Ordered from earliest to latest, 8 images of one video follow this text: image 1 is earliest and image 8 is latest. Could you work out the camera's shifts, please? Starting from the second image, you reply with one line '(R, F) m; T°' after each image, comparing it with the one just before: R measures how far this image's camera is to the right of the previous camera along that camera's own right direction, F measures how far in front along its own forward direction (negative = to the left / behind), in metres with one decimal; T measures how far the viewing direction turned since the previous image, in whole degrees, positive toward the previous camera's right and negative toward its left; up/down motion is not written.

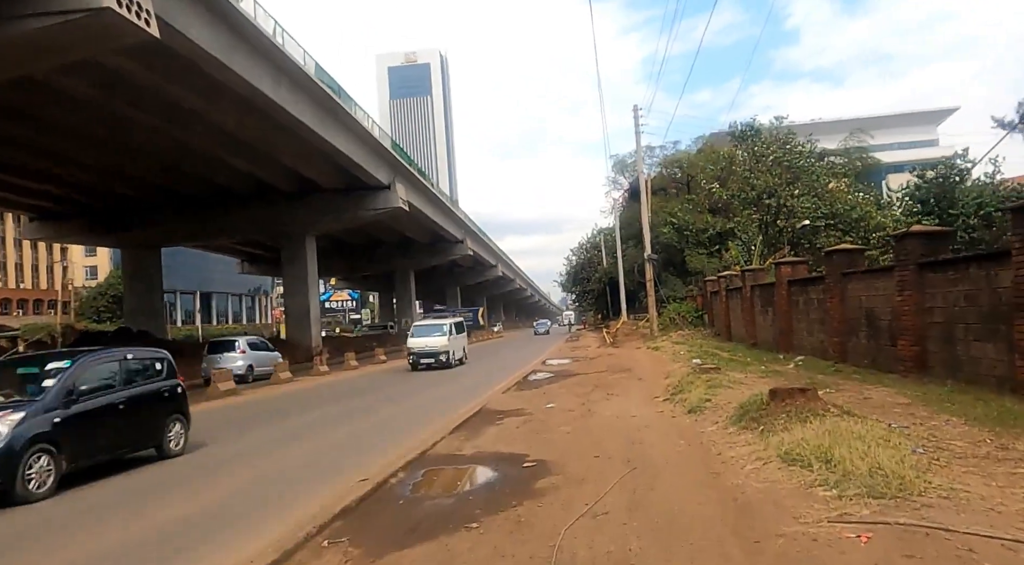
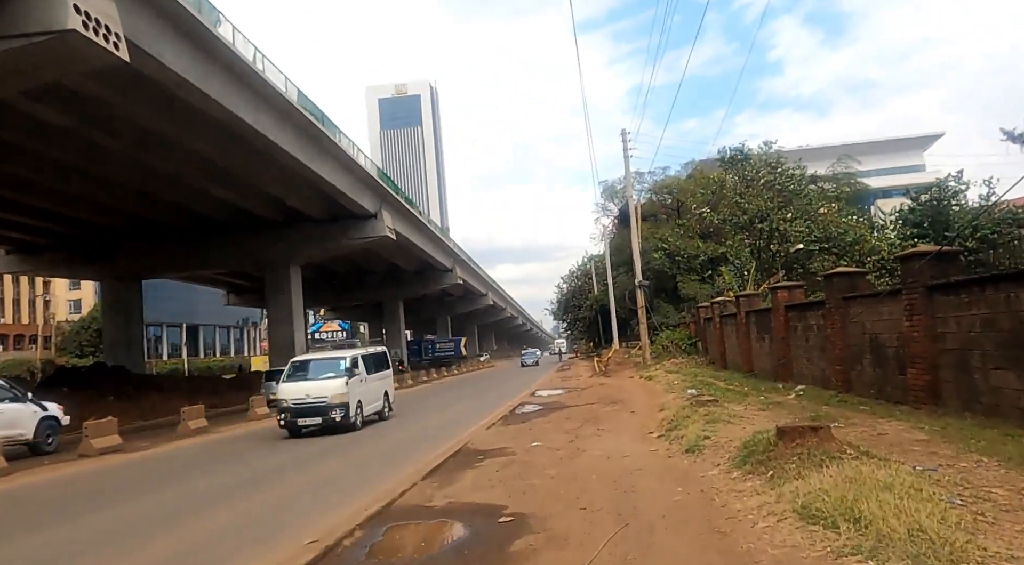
(+0.2, +0.7) m; +1°
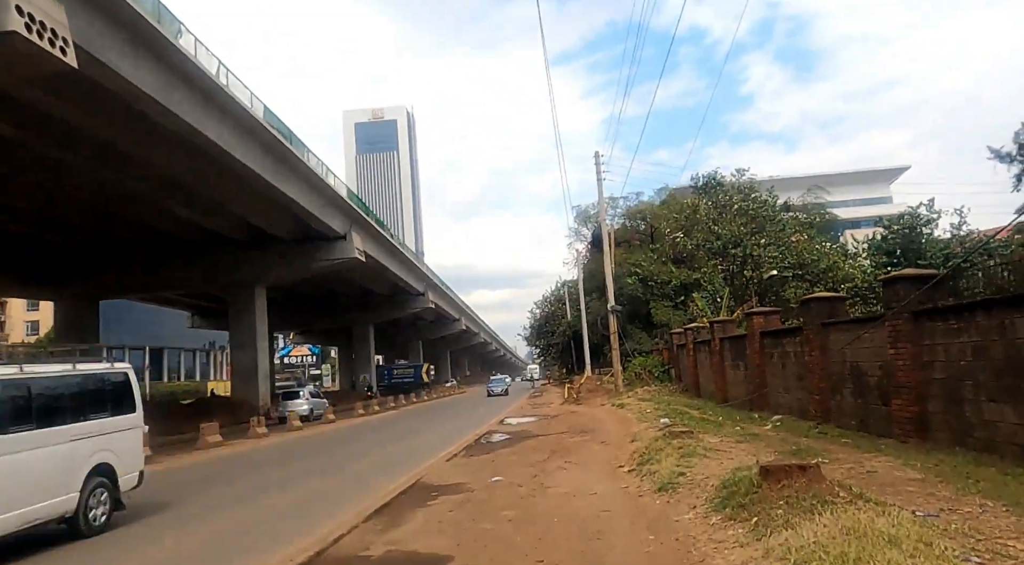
(+0.2, +0.7) m; +2°
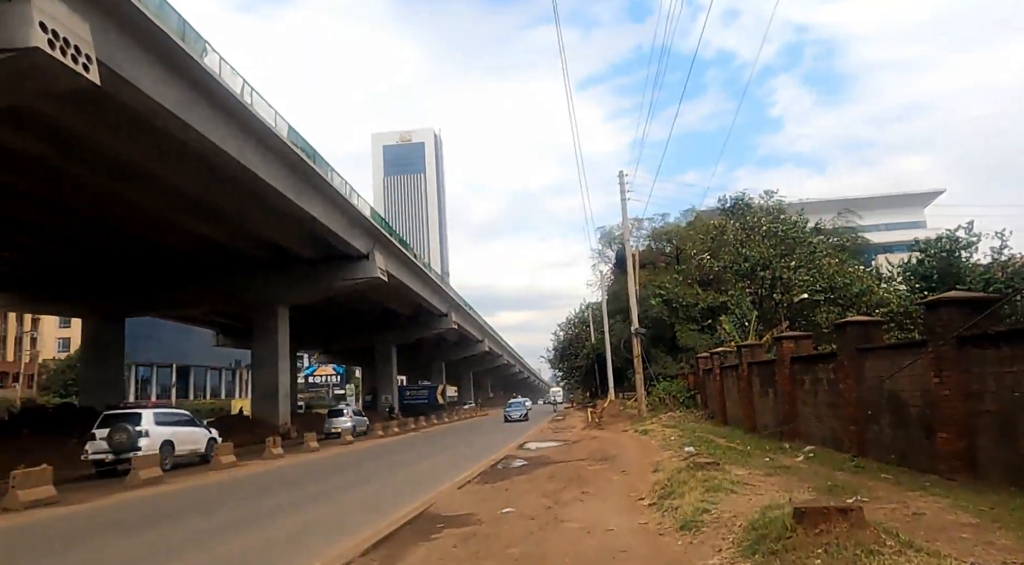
(+0.1, +0.5) m; -2°
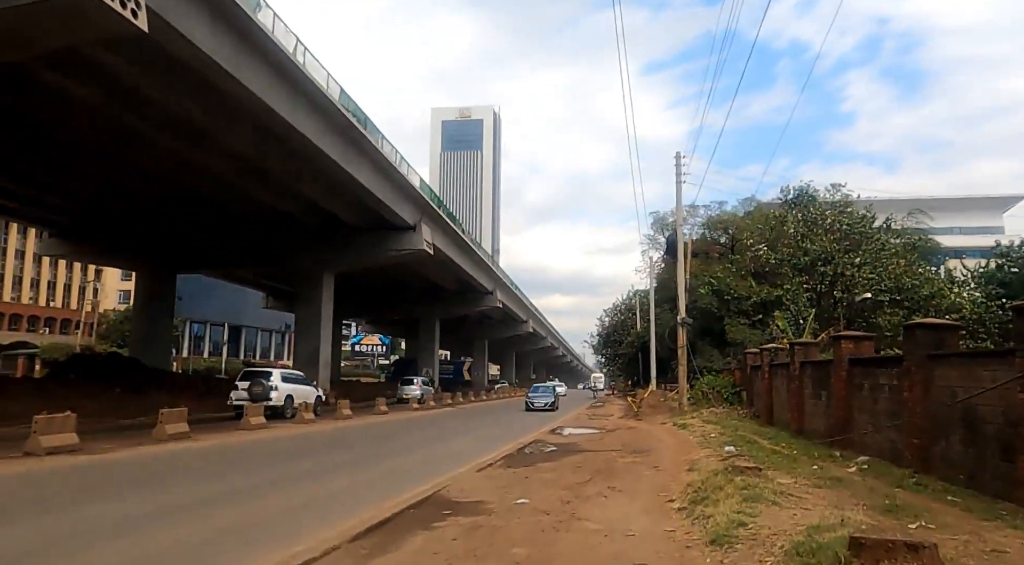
(+0.2, +0.7) m; -4°
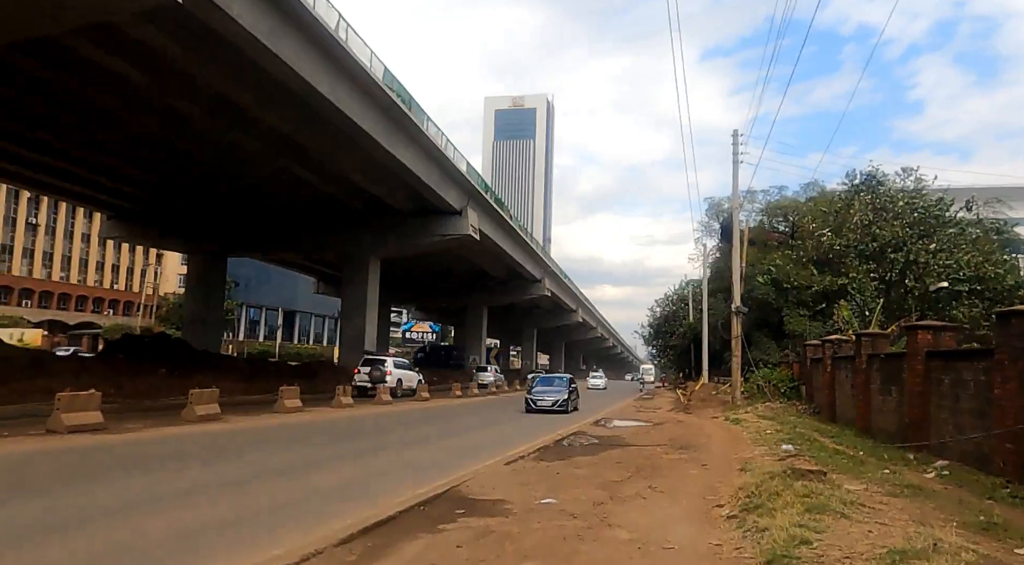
(+0.2, +0.9) m; -4°
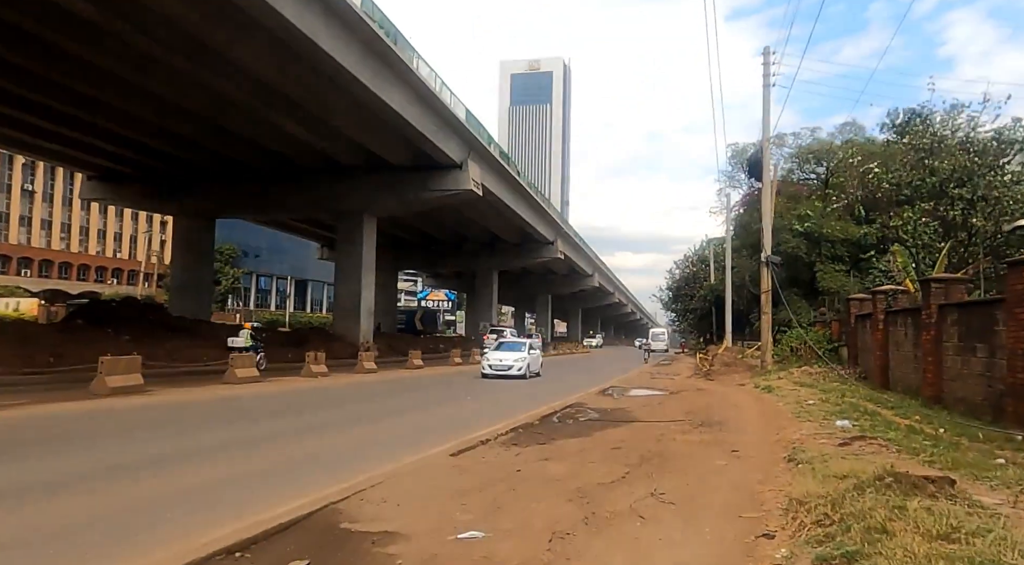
(+0.7, +2.9) m; -2°
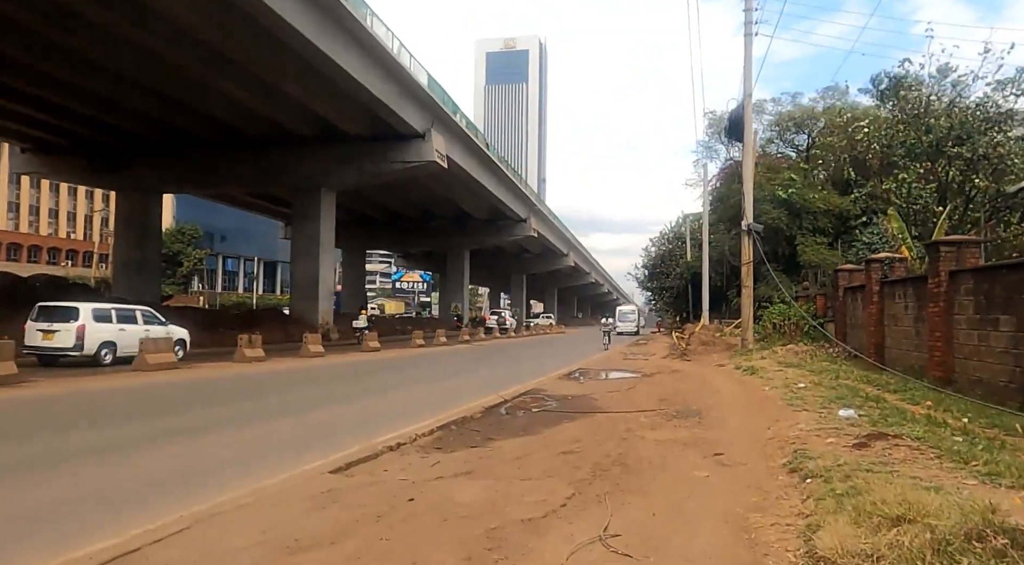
(+0.5, +1.9) m; +2°
